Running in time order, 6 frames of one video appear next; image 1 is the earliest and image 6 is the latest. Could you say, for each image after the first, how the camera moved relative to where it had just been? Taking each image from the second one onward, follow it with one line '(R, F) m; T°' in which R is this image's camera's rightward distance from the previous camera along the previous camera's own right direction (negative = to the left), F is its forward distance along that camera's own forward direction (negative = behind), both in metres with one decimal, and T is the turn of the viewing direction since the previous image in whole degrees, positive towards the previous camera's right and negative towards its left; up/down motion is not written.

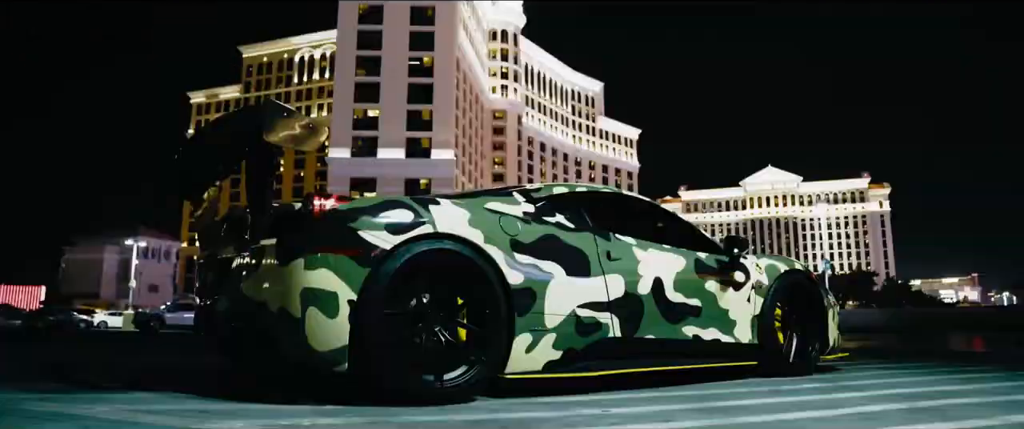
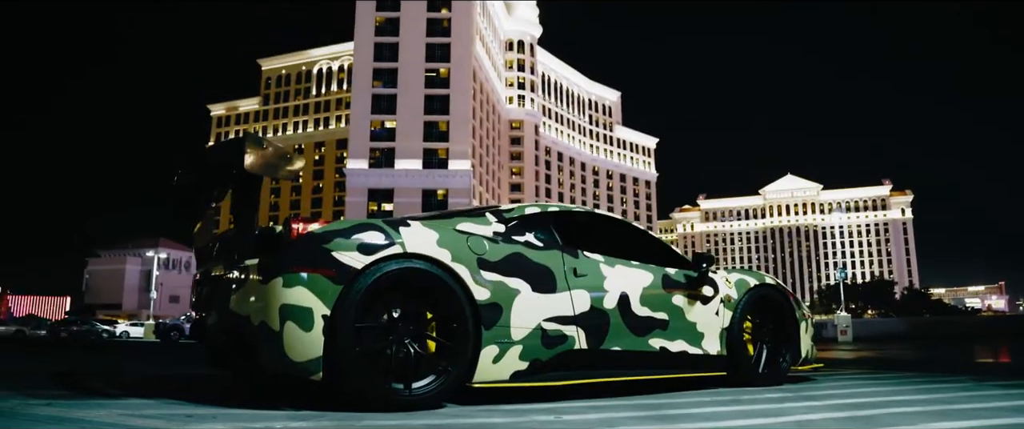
(+0.3, -0.3) m; -1°
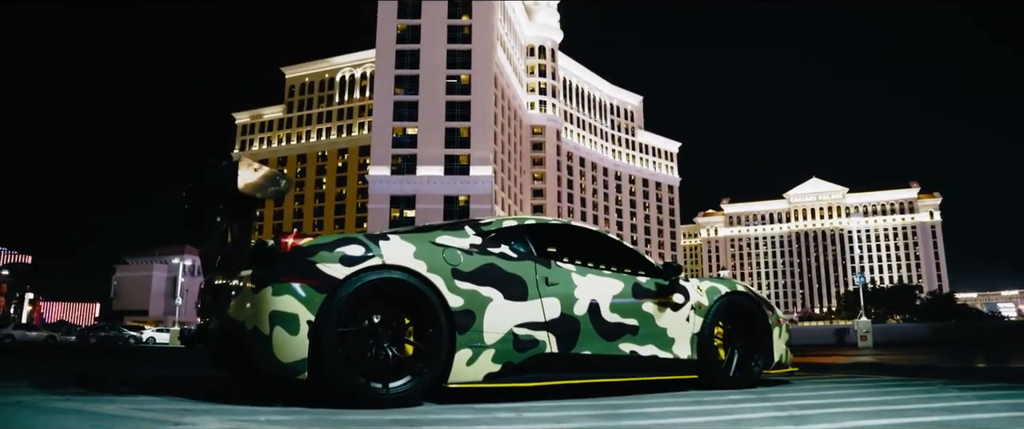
(+0.3, -0.4) m; -2°
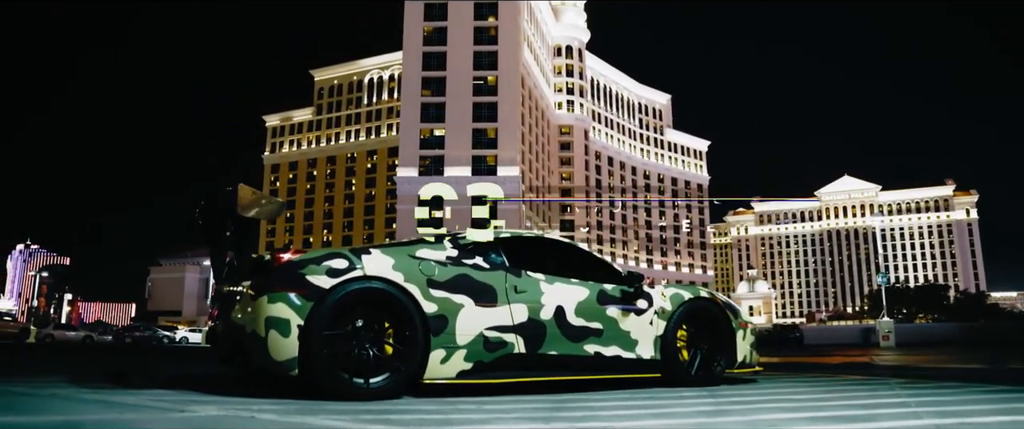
(+0.4, -0.6) m; -2°
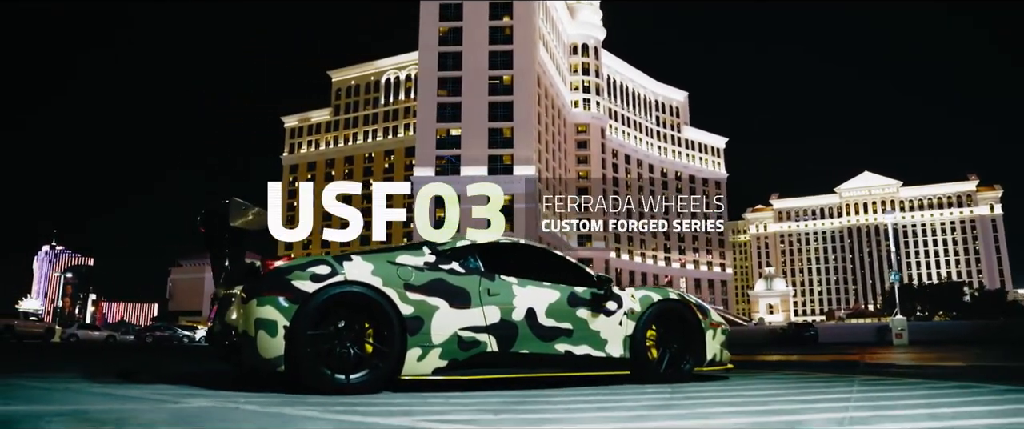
(+0.4, -0.4) m; -1°
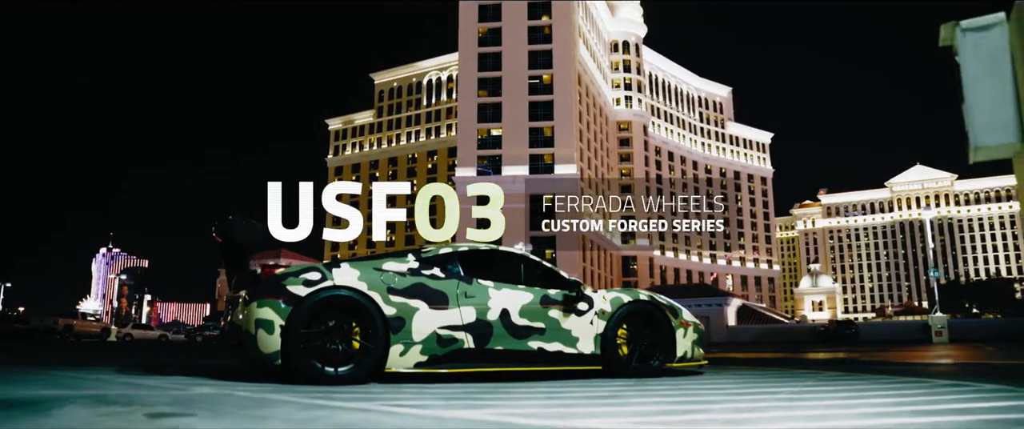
(+0.6, -0.7) m; -3°
